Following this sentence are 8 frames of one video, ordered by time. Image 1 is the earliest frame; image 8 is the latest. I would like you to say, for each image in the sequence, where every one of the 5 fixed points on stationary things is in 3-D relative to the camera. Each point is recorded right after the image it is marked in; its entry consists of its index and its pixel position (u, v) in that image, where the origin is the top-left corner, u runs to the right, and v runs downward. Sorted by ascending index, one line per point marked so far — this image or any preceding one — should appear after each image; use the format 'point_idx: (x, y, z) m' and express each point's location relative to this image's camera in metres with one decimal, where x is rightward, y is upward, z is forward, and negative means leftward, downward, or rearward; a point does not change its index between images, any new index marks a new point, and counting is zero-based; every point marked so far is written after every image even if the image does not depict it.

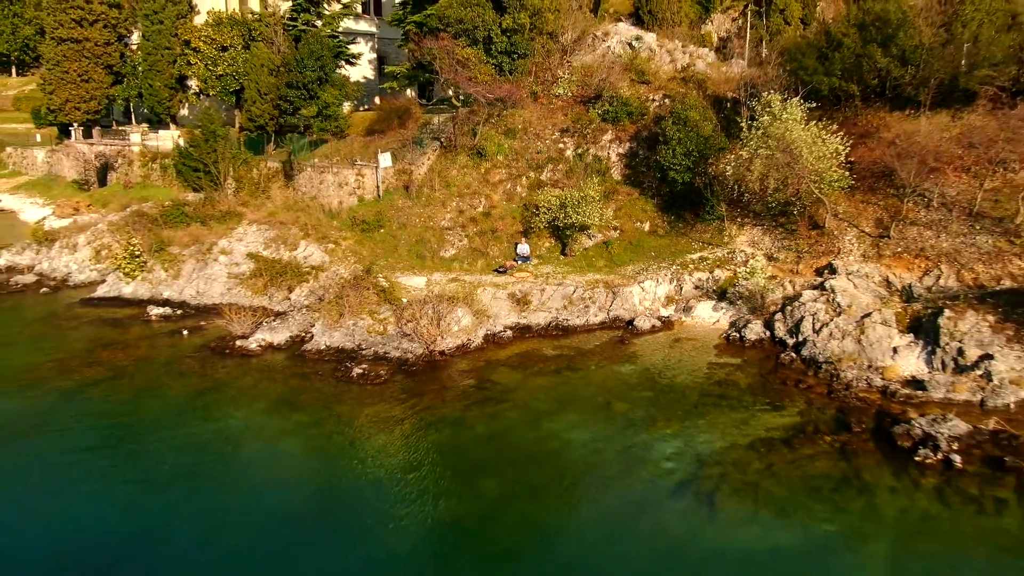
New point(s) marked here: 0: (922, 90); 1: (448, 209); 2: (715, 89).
0: (+9.4, +4.5, +16.4) m
1: (-1.6, +2.0, +18.0) m
2: (+5.4, +5.3, +19.2) m
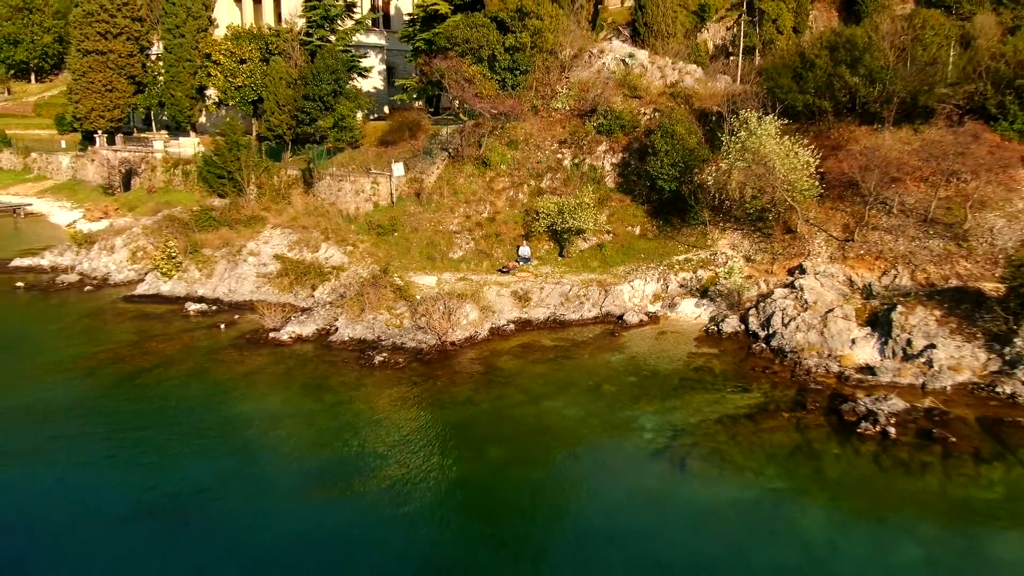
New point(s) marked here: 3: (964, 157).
0: (+9.4, +4.6, +18.1) m
1: (-1.5, +2.0, +19.7) m
2: (+5.5, +5.3, +20.9) m
3: (+10.4, +3.0, +16.6) m
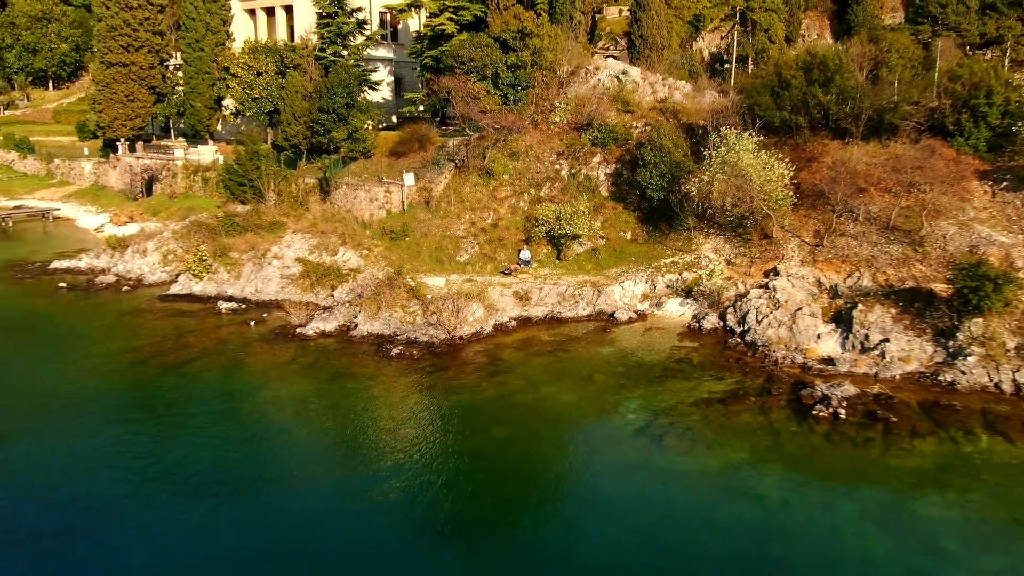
0: (+9.5, +4.5, +19.8) m
1: (-1.5, +2.0, +21.5) m
2: (+5.6, +5.3, +22.6) m
3: (+10.5, +3.0, +18.3) m
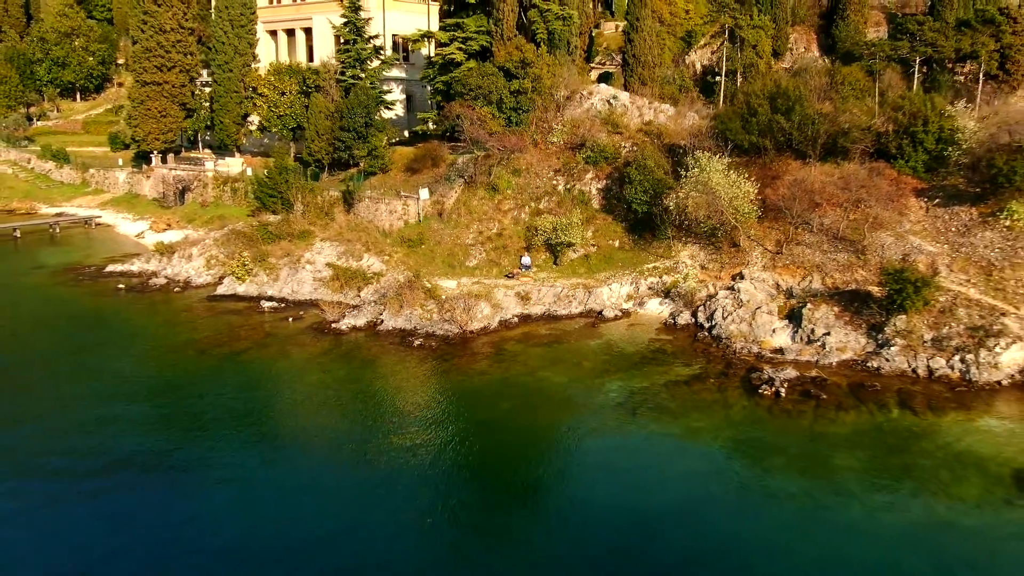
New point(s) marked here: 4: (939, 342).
0: (+9.6, +4.5, +22.8) m
1: (-1.4, +2.0, +24.4) m
2: (+5.6, +5.3, +25.5) m
3: (+10.6, +2.9, +21.3) m
4: (+10.1, -1.3, +16.9) m
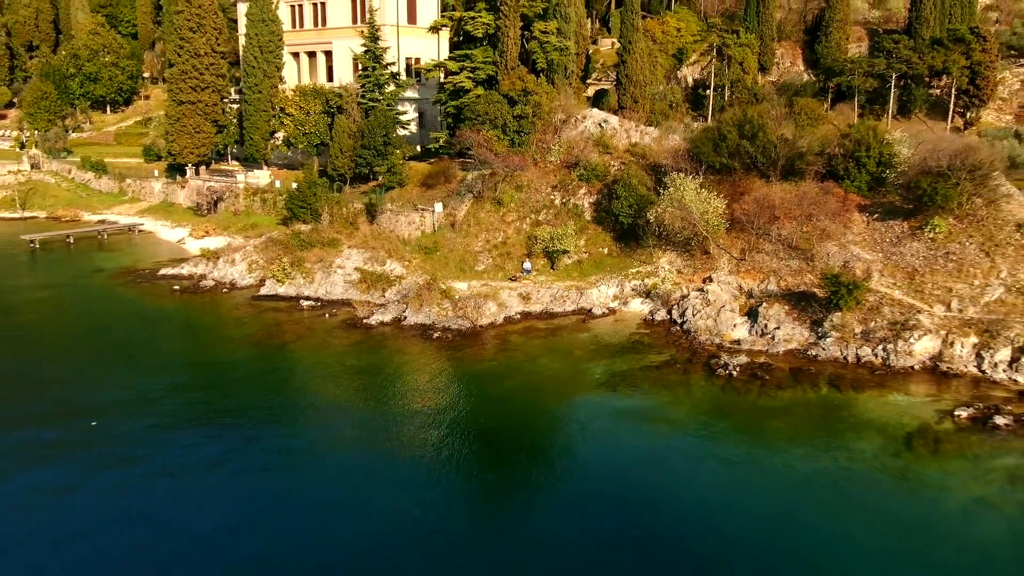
0: (+9.7, +4.4, +26.5) m
1: (-1.3, +1.9, +28.1) m
2: (+5.8, +5.2, +29.2) m
3: (+10.7, +2.9, +25.0) m
4: (+10.2, -1.3, +20.6) m
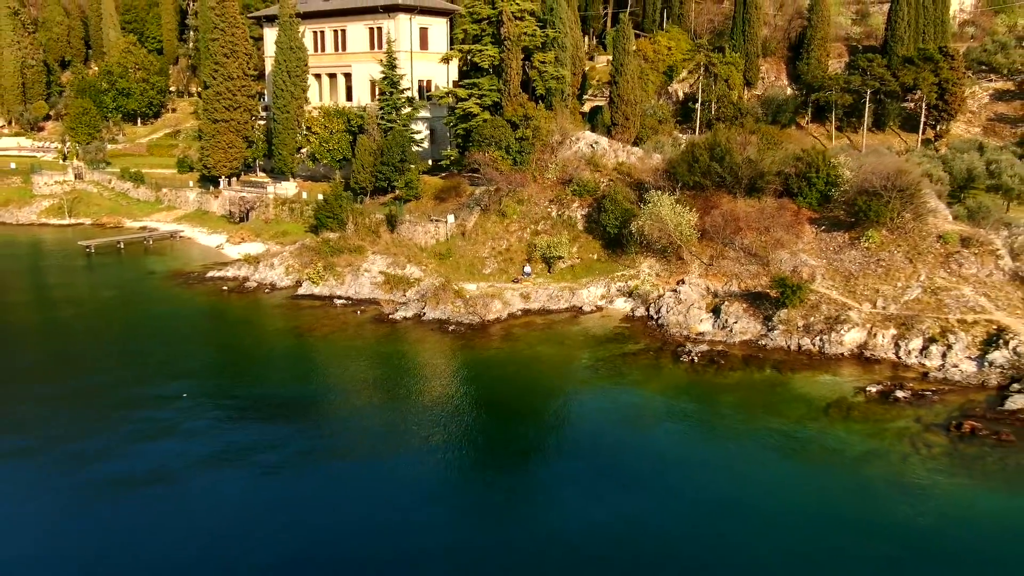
0: (+9.8, +4.4, +30.8) m
1: (-1.1, +1.9, +32.5) m
2: (+5.9, +5.2, +33.6) m
3: (+10.8, +2.8, +29.3) m
4: (+10.2, -1.4, +25.0) m
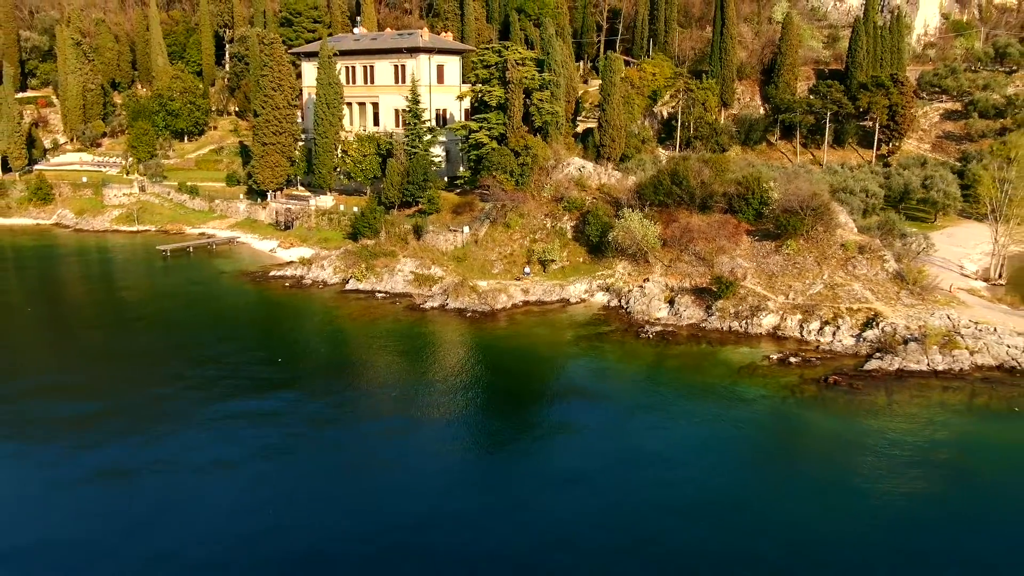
0: (+9.9, +4.6, +39.1) m
1: (-1.0, +2.1, +40.9) m
2: (+6.0, +5.4, +41.9) m
3: (+10.9, +3.0, +37.6) m
4: (+10.4, -1.2, +33.3) m
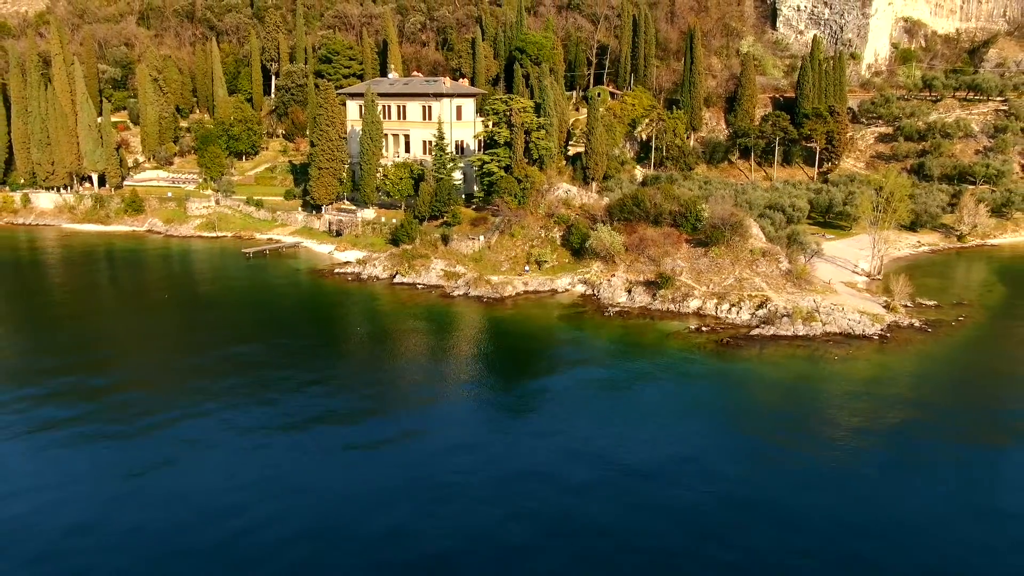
0: (+10.2, +5.1, +53.4) m
1: (-0.7, +2.6, +55.2) m
2: (+6.3, +5.9, +56.2) m
3: (+11.2, +3.5, +51.9) m
4: (+10.6, -0.7, +47.6) m
